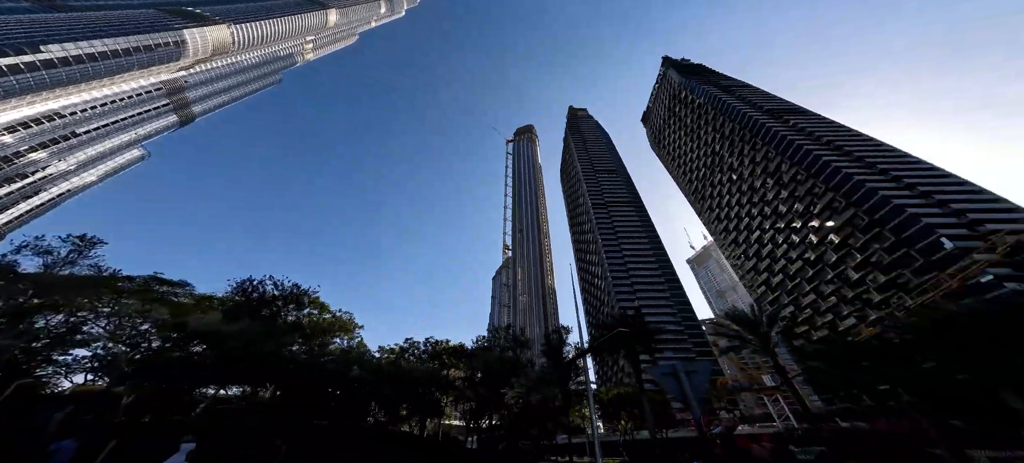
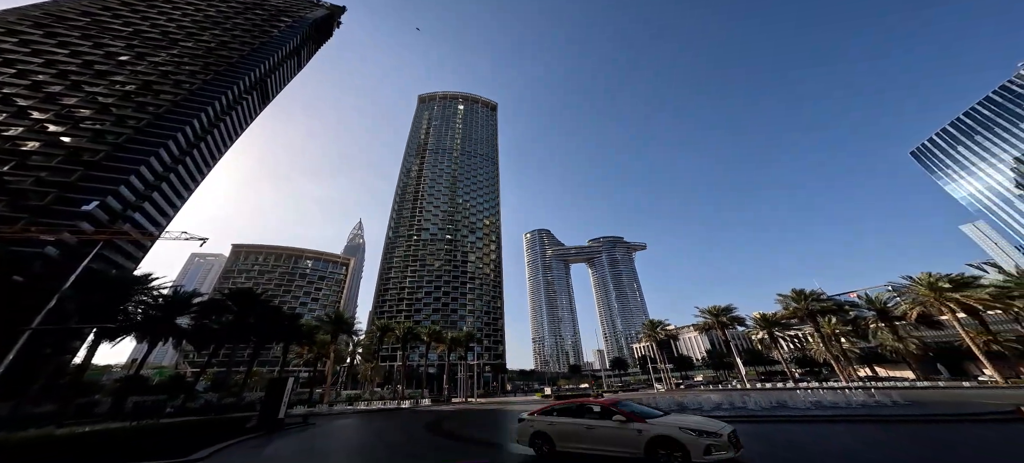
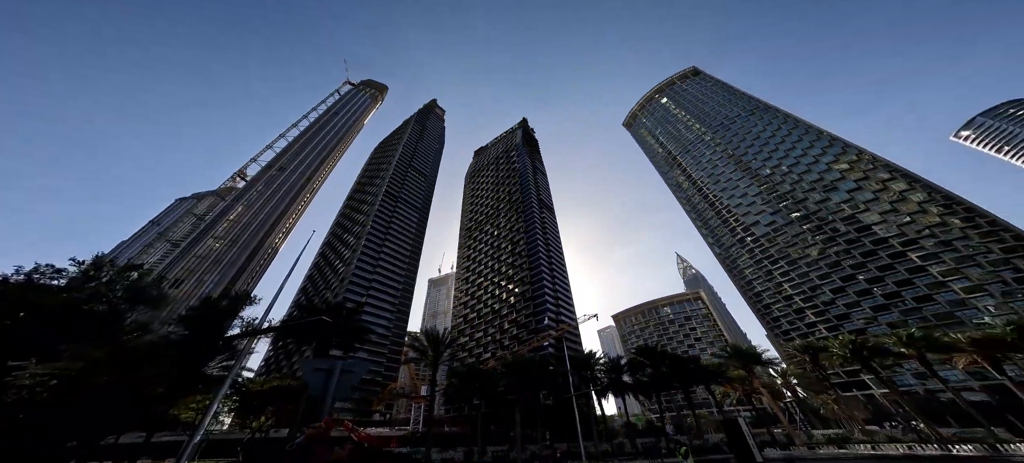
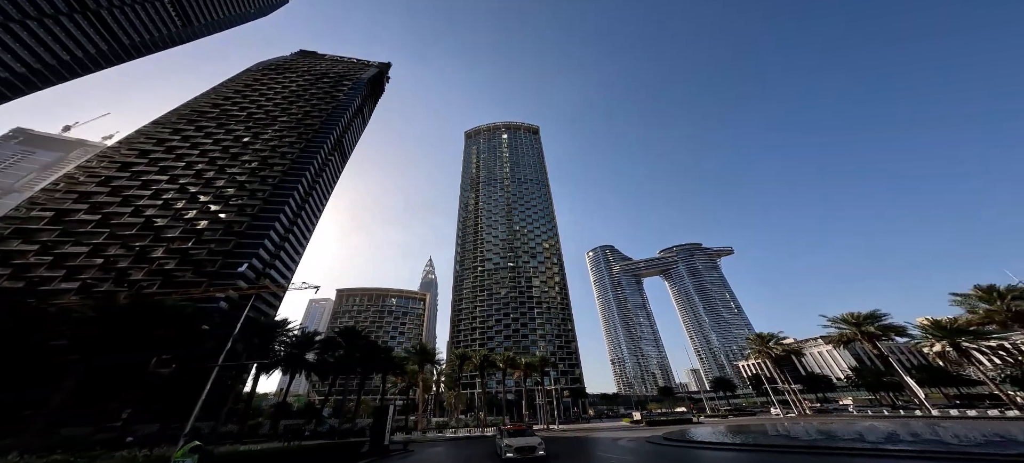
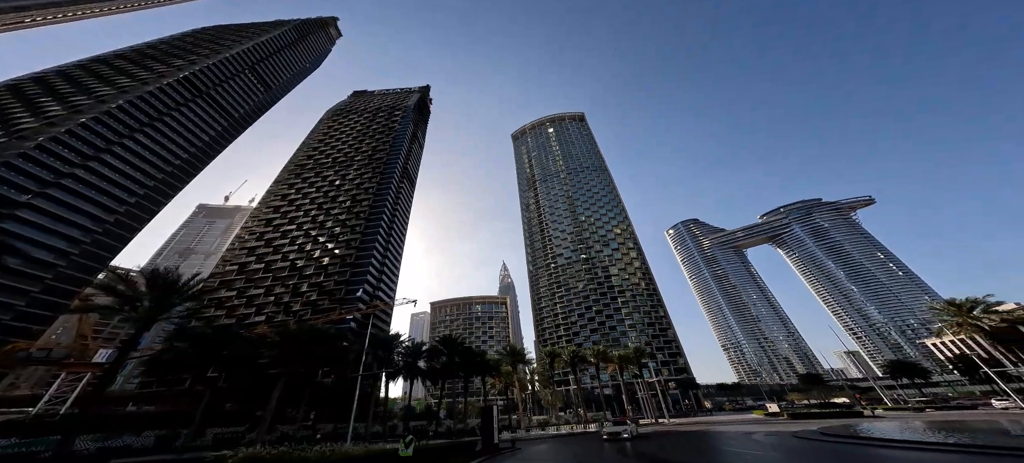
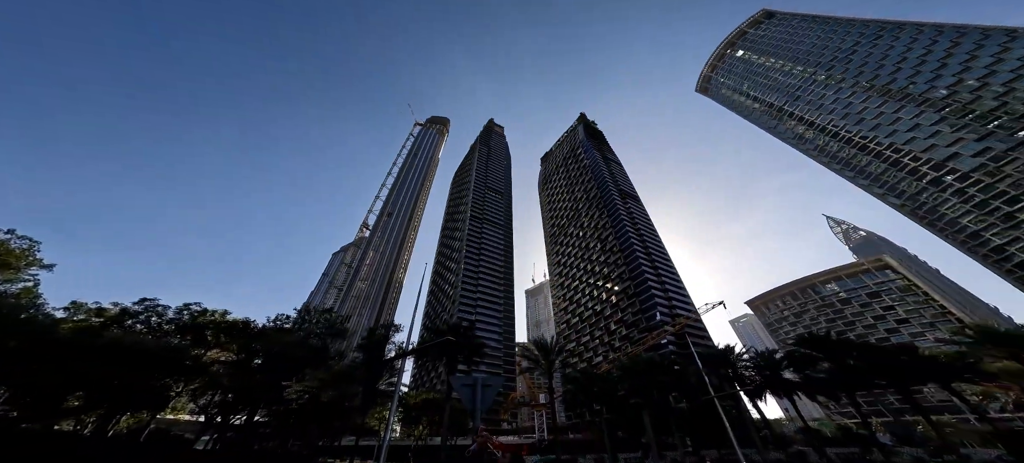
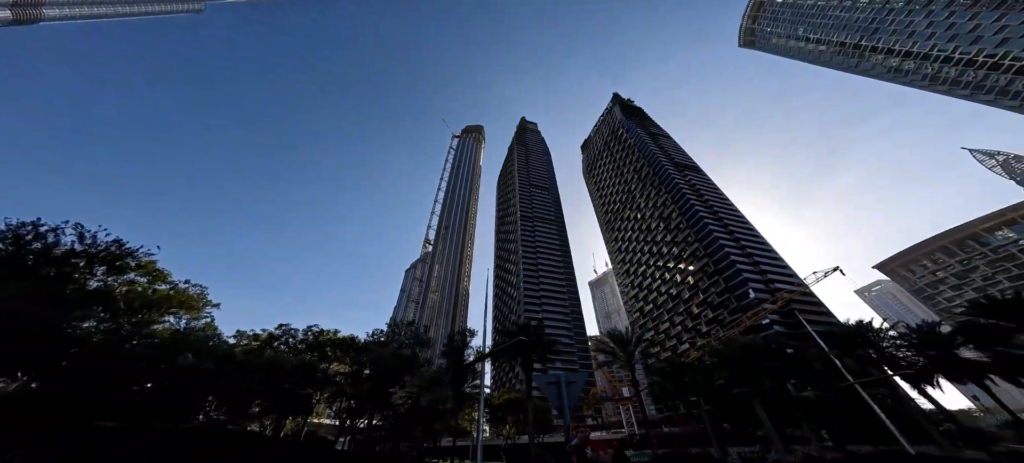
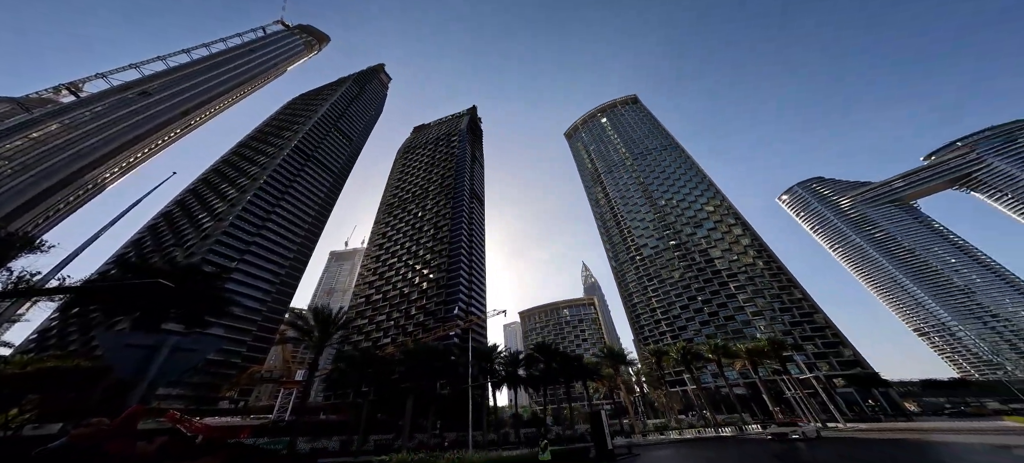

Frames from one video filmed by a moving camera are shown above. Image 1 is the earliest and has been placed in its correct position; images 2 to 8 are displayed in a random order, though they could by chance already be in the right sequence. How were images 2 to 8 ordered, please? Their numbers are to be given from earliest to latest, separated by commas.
7, 6, 3, 8, 5, 4, 2
